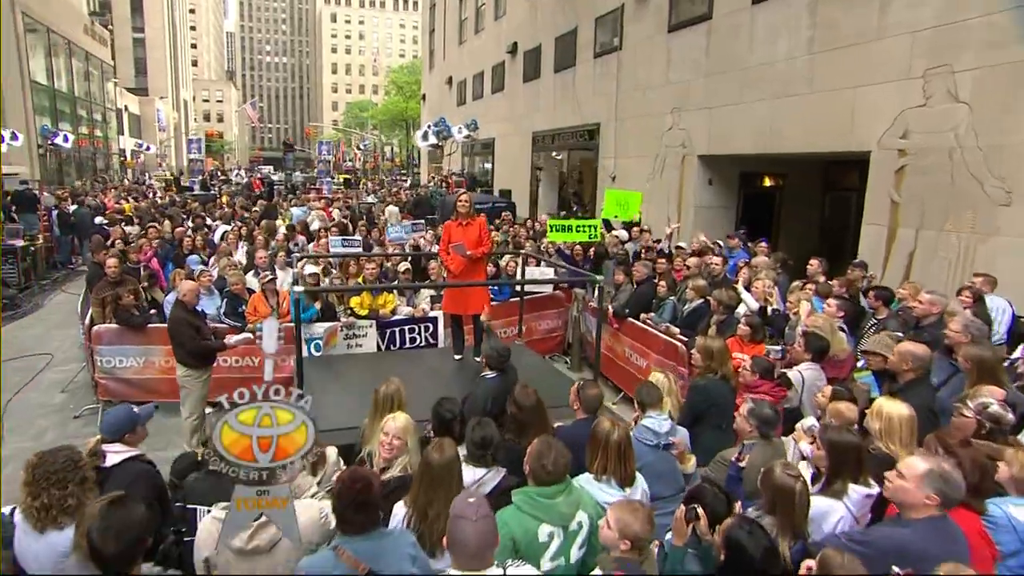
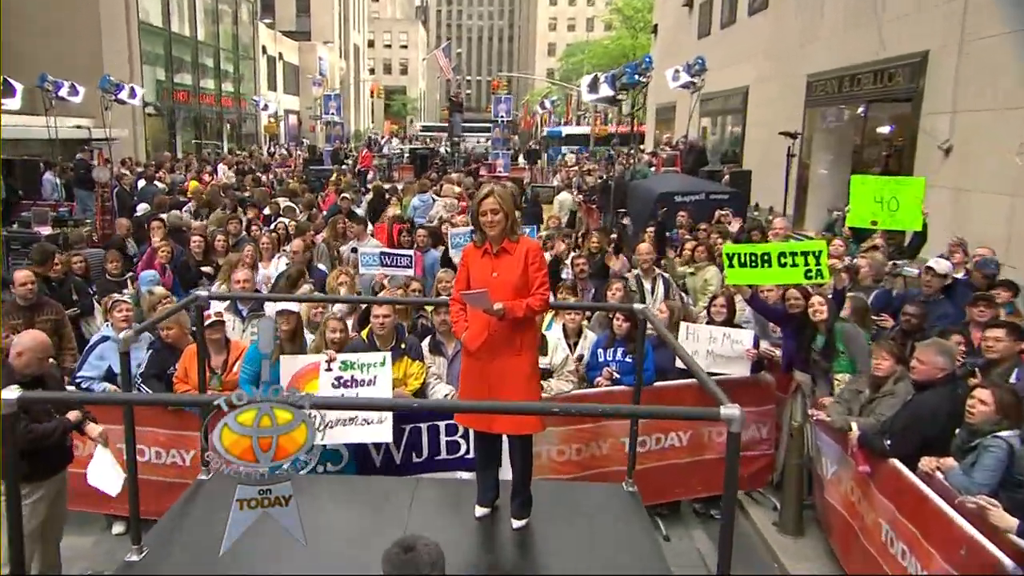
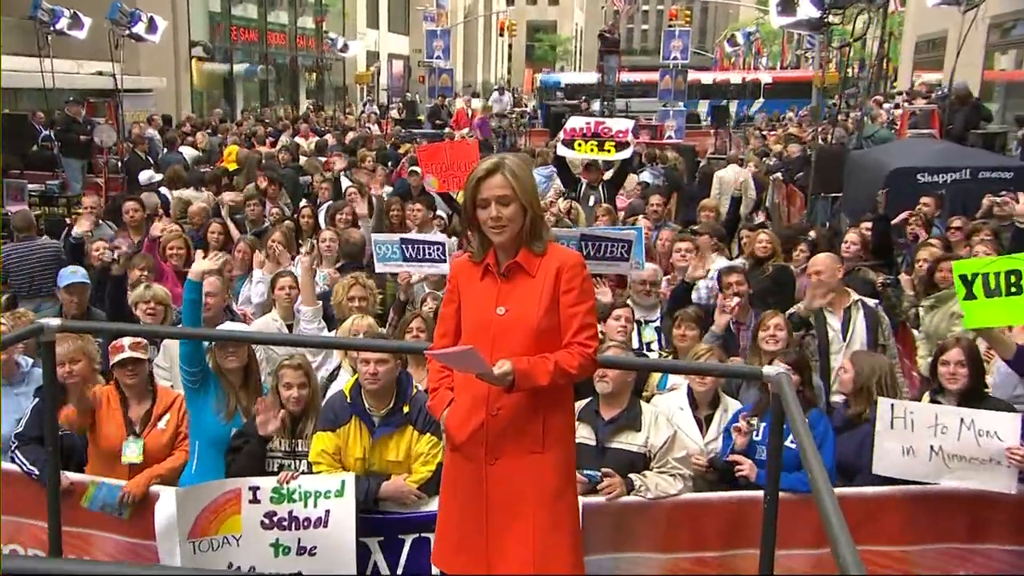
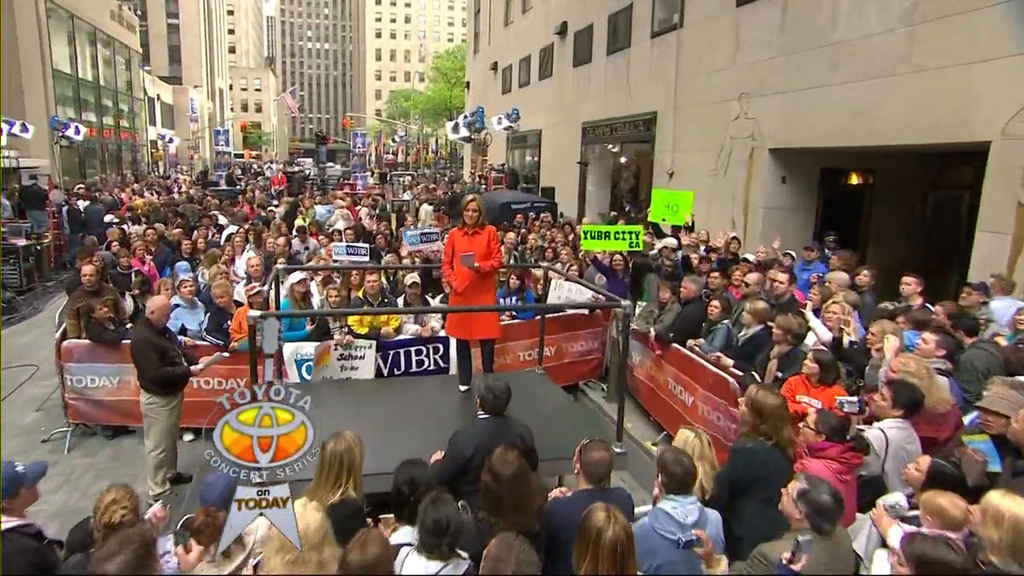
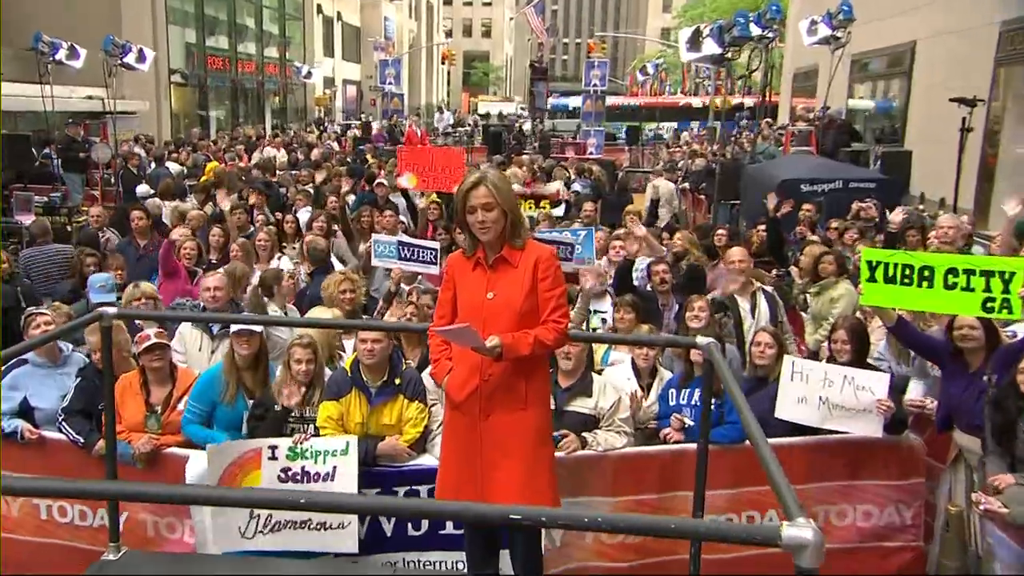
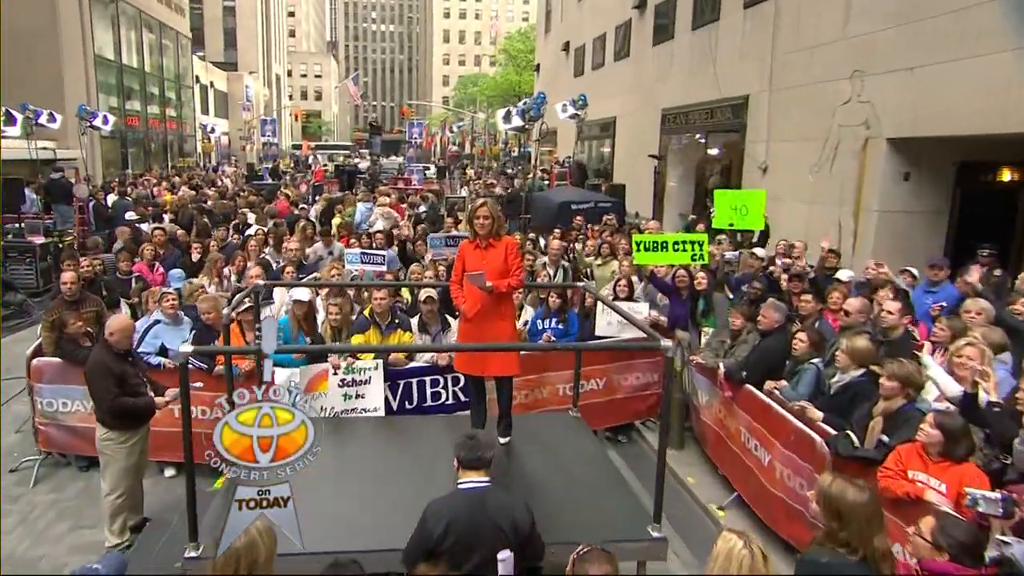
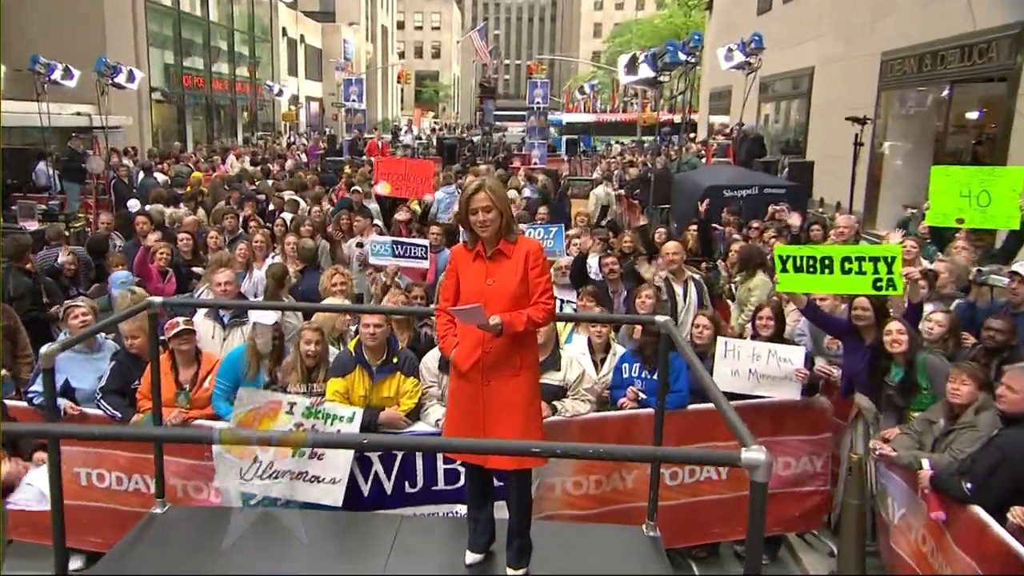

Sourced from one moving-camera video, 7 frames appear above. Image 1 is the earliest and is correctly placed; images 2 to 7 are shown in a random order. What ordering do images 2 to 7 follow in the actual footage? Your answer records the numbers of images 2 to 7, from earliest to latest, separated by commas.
4, 6, 2, 7, 5, 3
